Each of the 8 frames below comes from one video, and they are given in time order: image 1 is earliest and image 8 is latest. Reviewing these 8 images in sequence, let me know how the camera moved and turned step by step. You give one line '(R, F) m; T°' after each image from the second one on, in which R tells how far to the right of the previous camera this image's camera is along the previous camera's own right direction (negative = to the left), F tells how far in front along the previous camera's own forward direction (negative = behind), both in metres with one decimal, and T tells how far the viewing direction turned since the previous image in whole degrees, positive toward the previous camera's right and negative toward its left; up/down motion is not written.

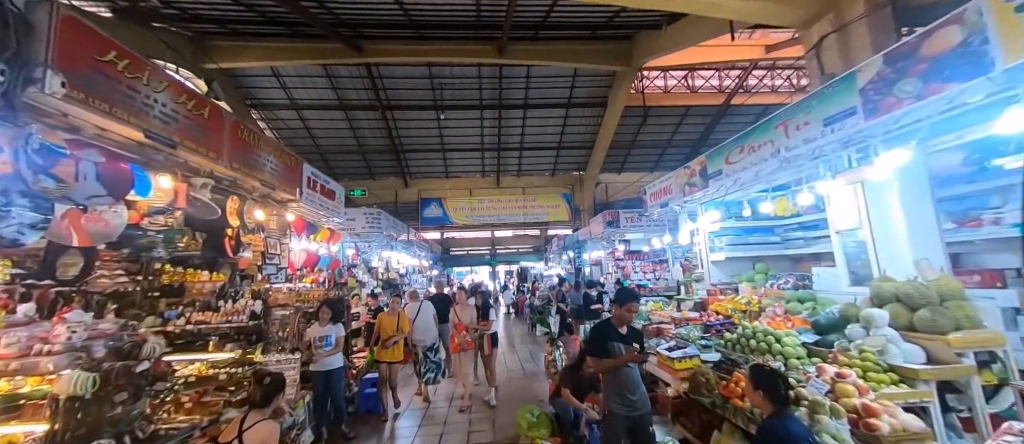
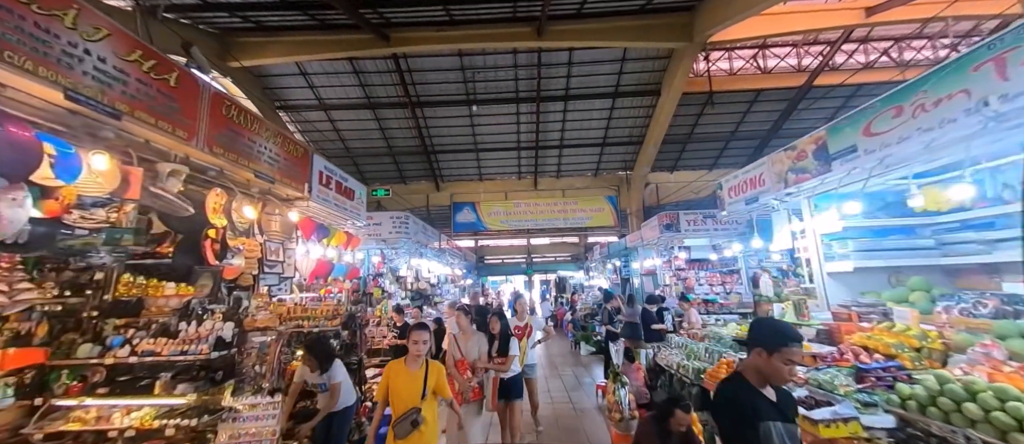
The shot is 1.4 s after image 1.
(-0.1, +0.8) m; -6°
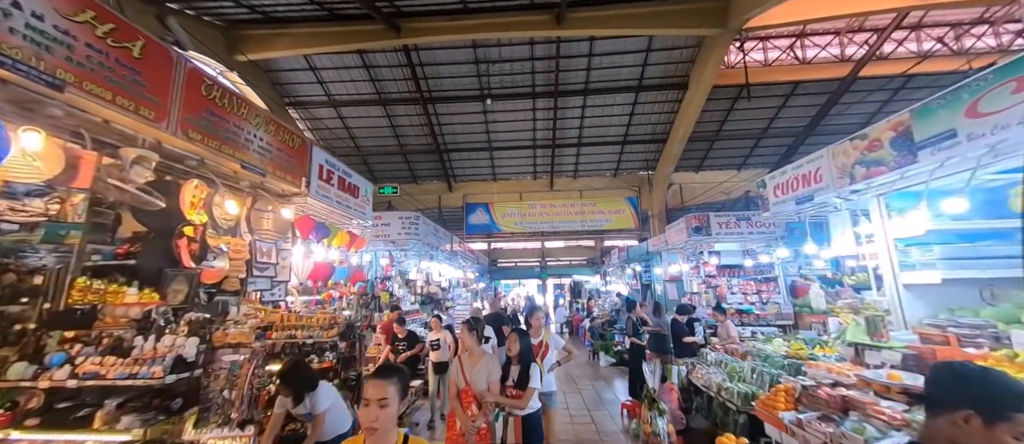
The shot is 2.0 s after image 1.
(-0.1, +0.4) m; -2°
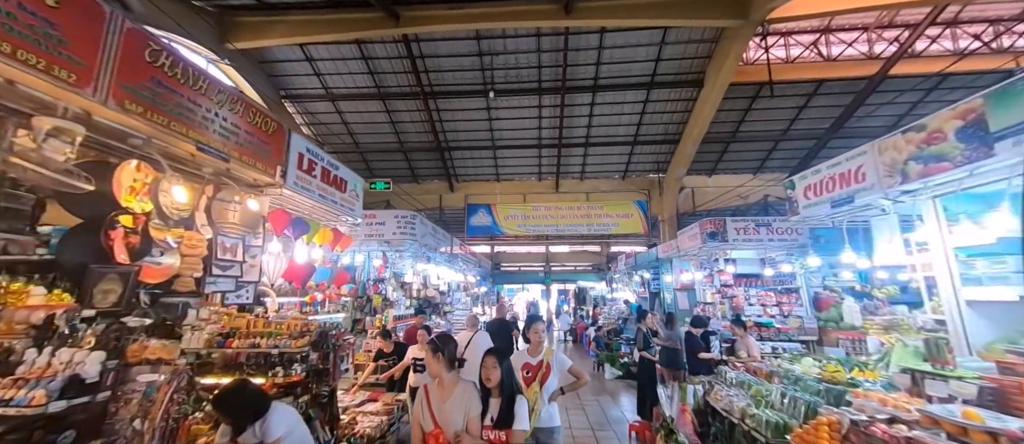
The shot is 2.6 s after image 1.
(+0.1, +0.4) m; -1°
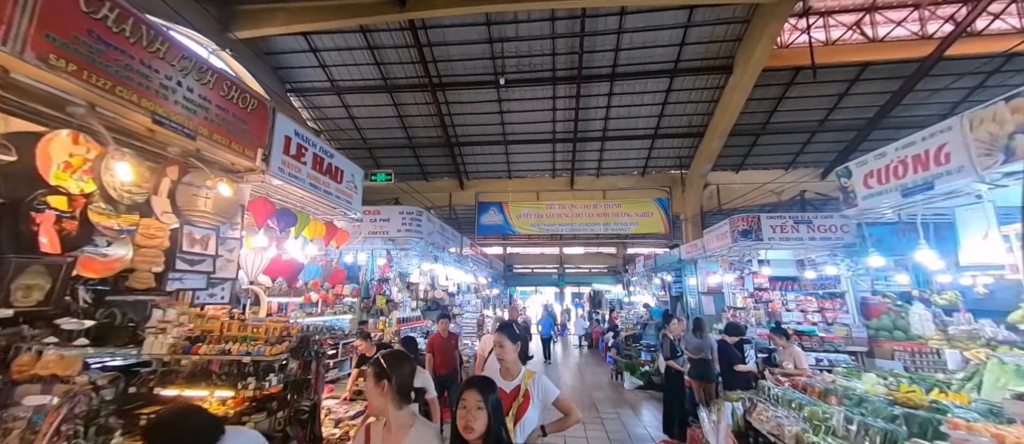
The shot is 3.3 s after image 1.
(0.0, +0.4) m; -2°
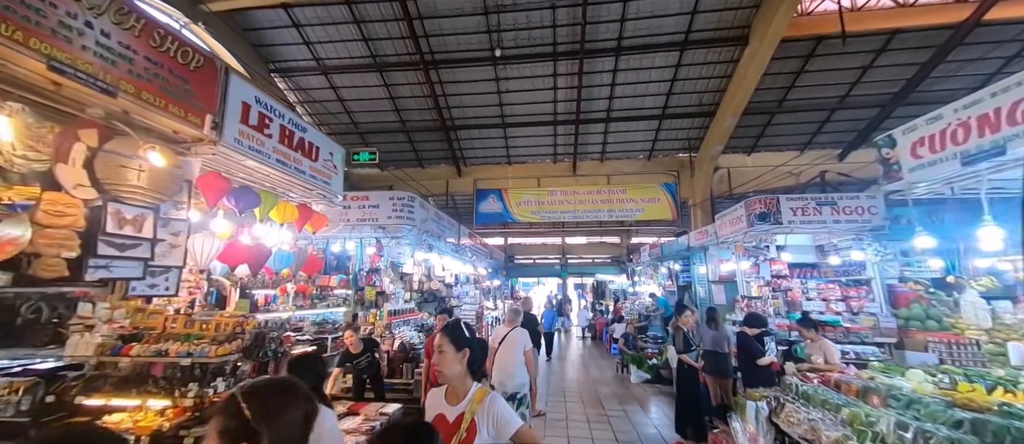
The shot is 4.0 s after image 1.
(+0.1, +0.4) m; 0°
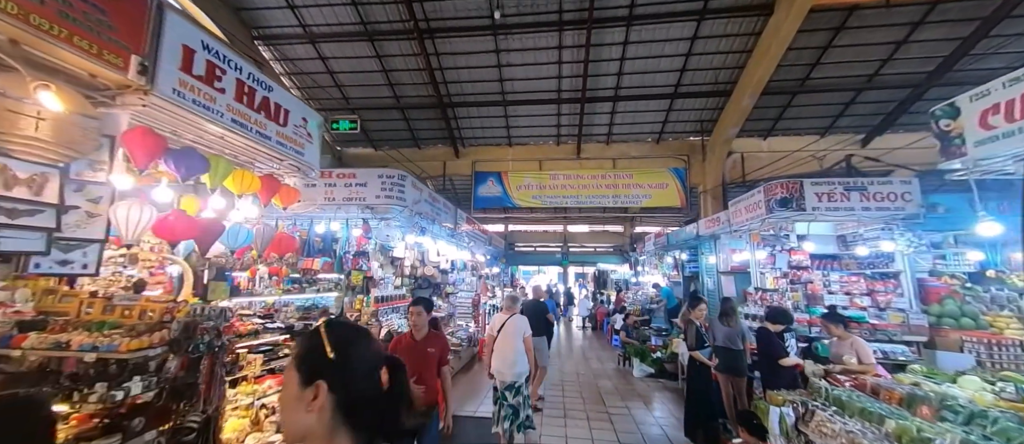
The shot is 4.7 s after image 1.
(+0.1, +0.4) m; 0°
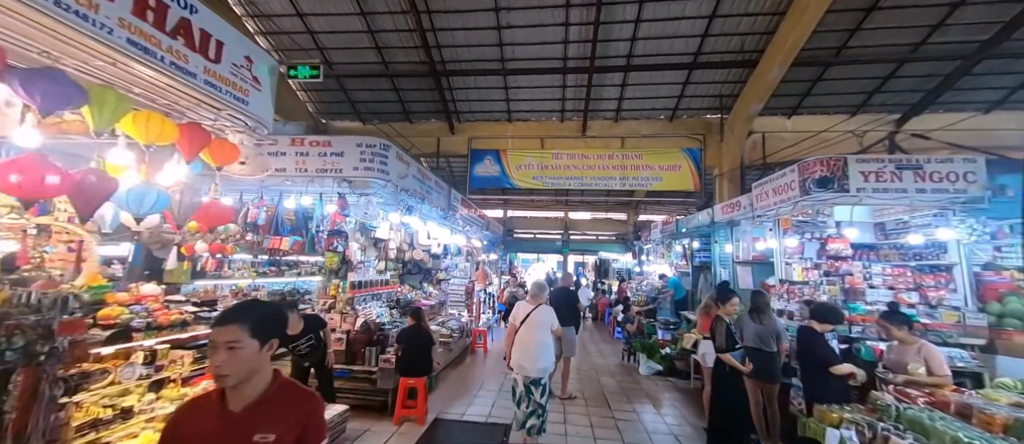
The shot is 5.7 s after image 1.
(0.0, +0.5) m; 0°
